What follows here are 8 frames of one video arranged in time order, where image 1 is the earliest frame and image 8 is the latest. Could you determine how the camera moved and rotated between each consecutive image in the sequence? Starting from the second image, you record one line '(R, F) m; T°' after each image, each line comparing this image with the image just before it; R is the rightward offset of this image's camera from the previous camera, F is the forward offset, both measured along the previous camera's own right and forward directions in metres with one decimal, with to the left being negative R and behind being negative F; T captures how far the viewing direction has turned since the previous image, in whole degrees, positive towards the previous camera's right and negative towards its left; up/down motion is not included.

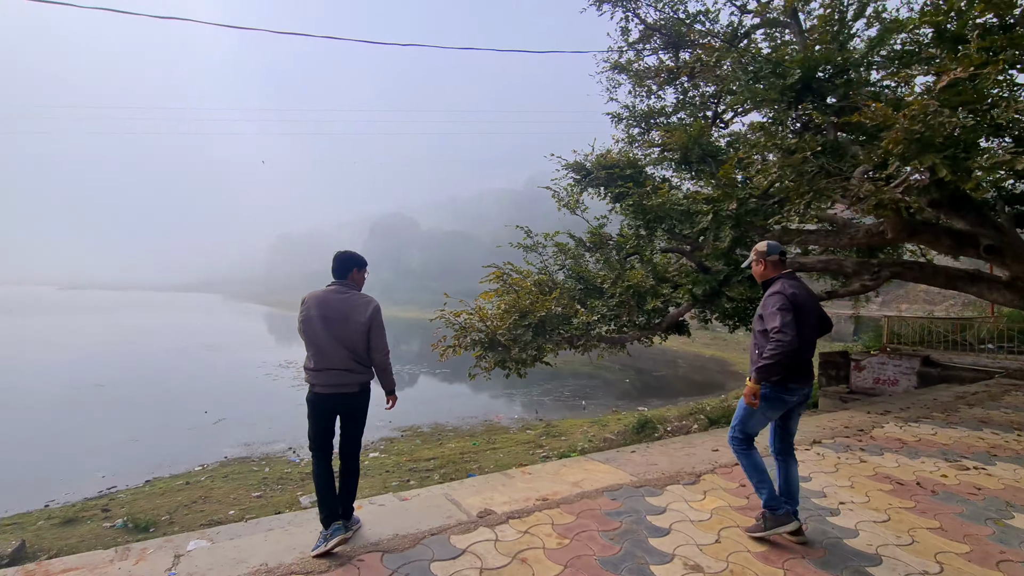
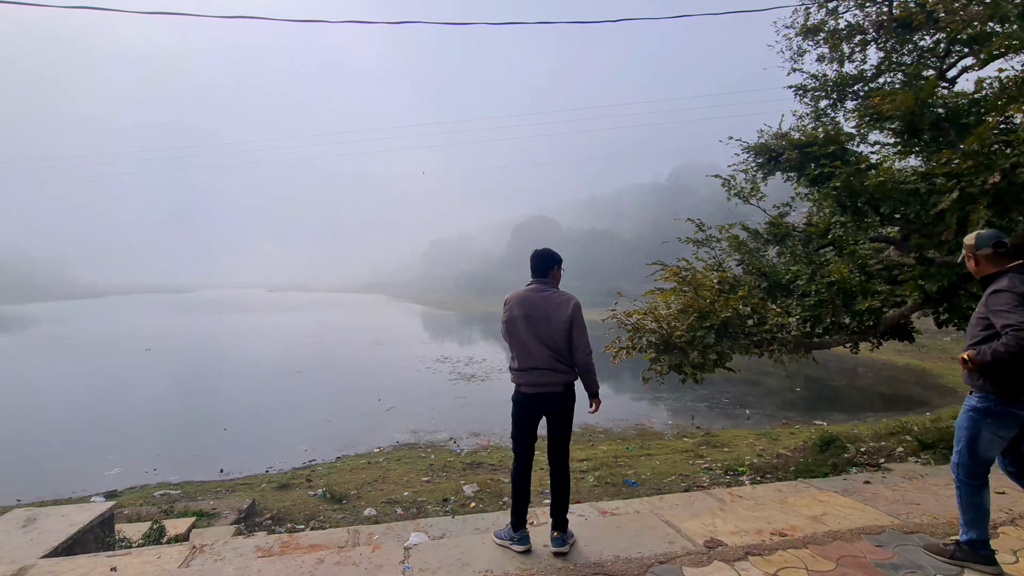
(-0.5, +0.2) m; -16°
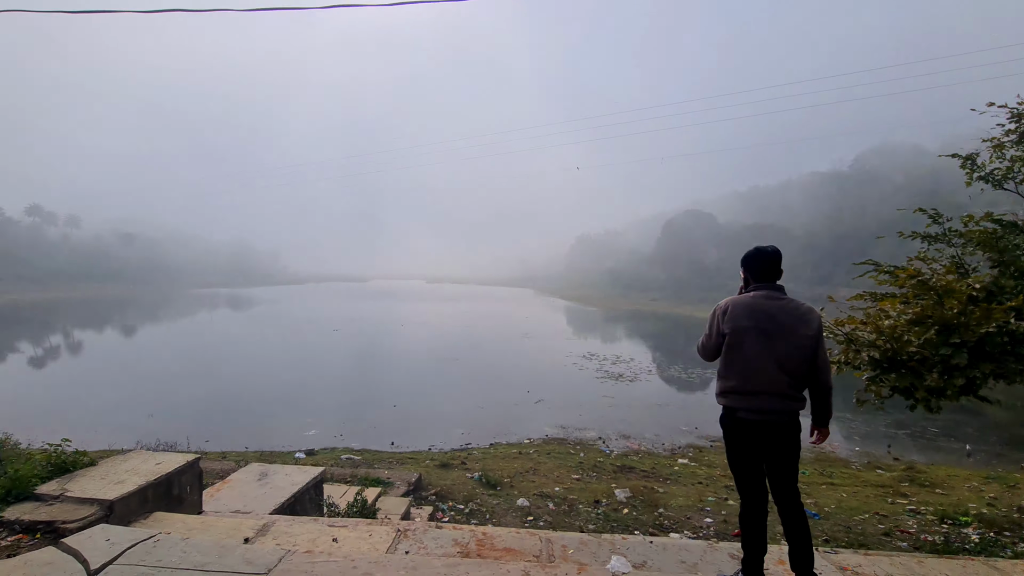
(-0.4, +0.2) m; -17°
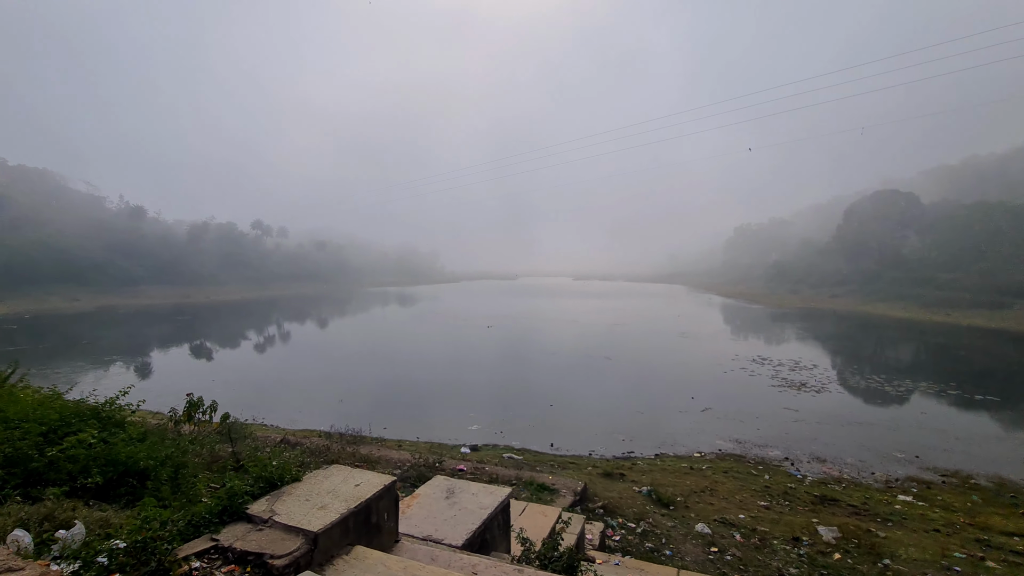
(-0.5, +0.5) m; -17°
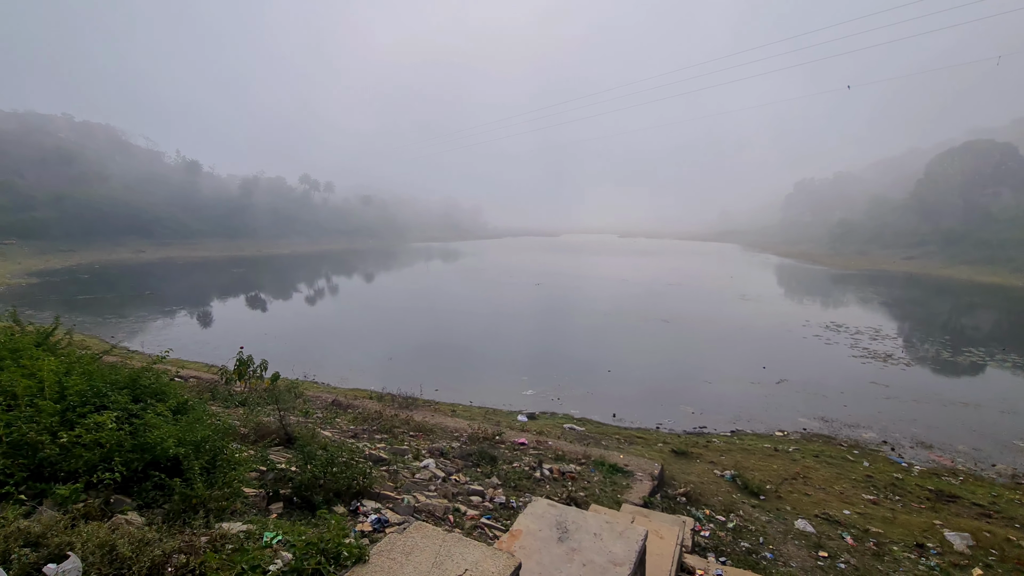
(-0.4, +0.9) m; -5°
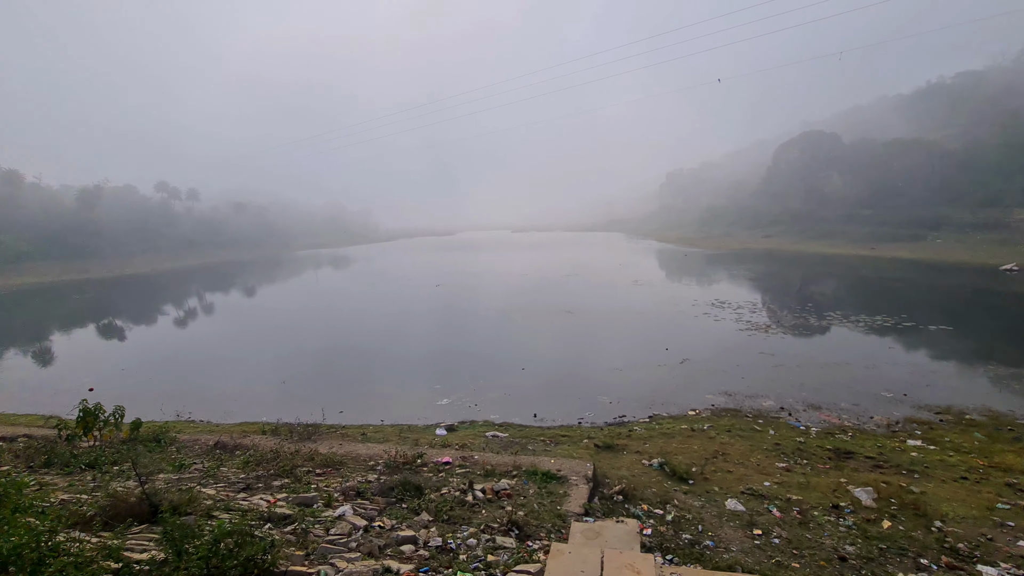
(-0.1, +0.6) m; +12°
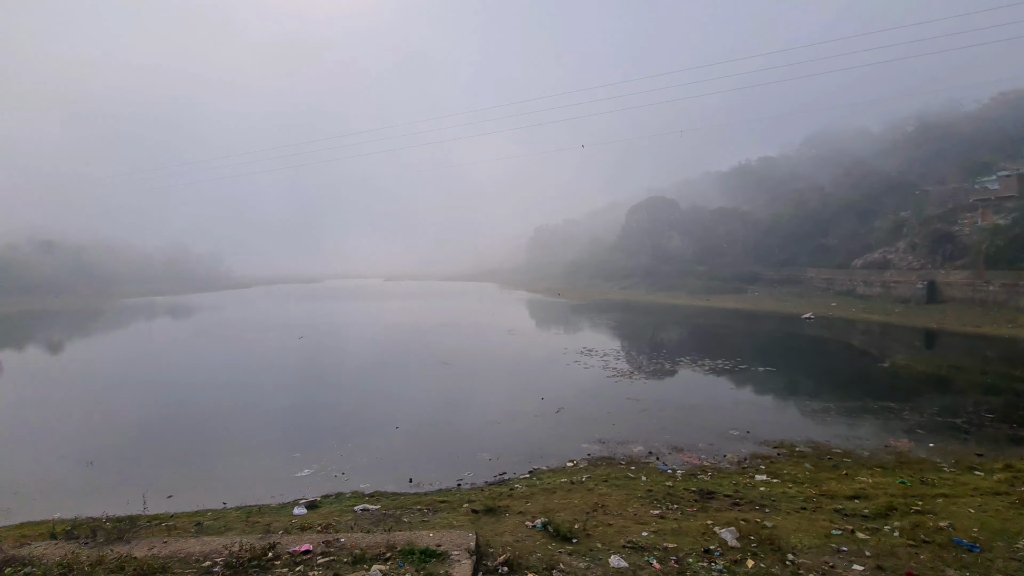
(0.0, +0.3) m; +15°
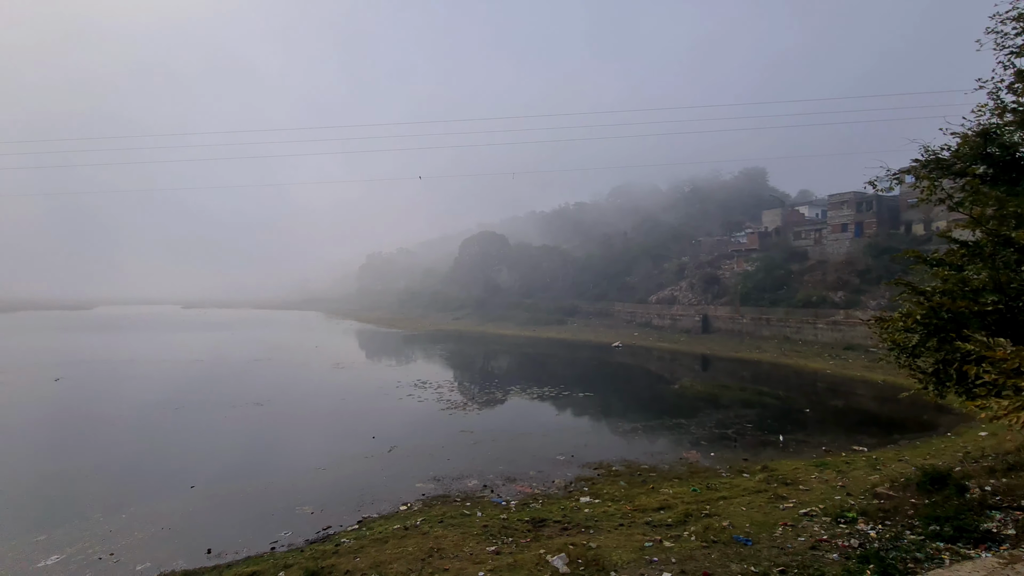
(0.0, +0.3) m; +21°
